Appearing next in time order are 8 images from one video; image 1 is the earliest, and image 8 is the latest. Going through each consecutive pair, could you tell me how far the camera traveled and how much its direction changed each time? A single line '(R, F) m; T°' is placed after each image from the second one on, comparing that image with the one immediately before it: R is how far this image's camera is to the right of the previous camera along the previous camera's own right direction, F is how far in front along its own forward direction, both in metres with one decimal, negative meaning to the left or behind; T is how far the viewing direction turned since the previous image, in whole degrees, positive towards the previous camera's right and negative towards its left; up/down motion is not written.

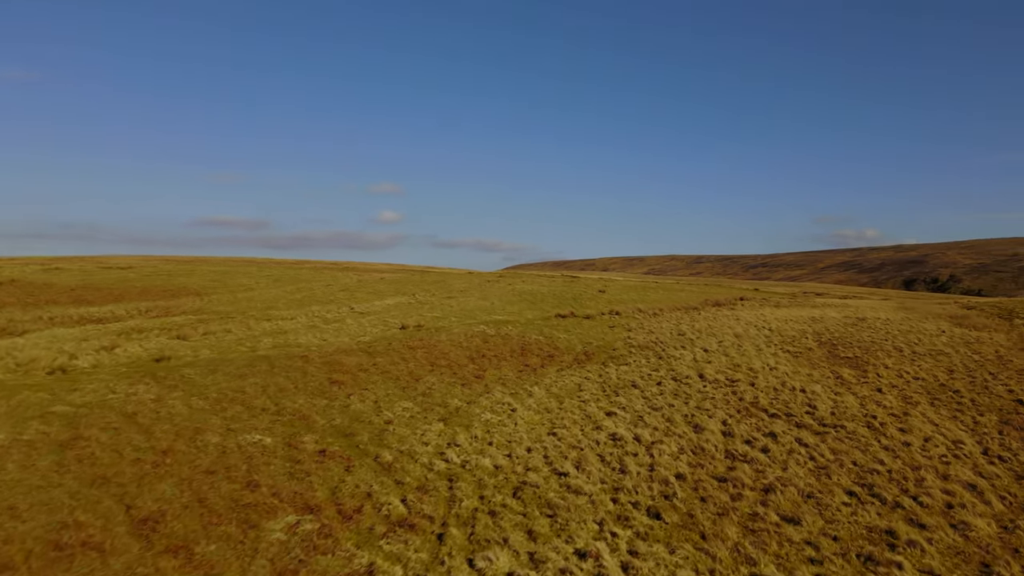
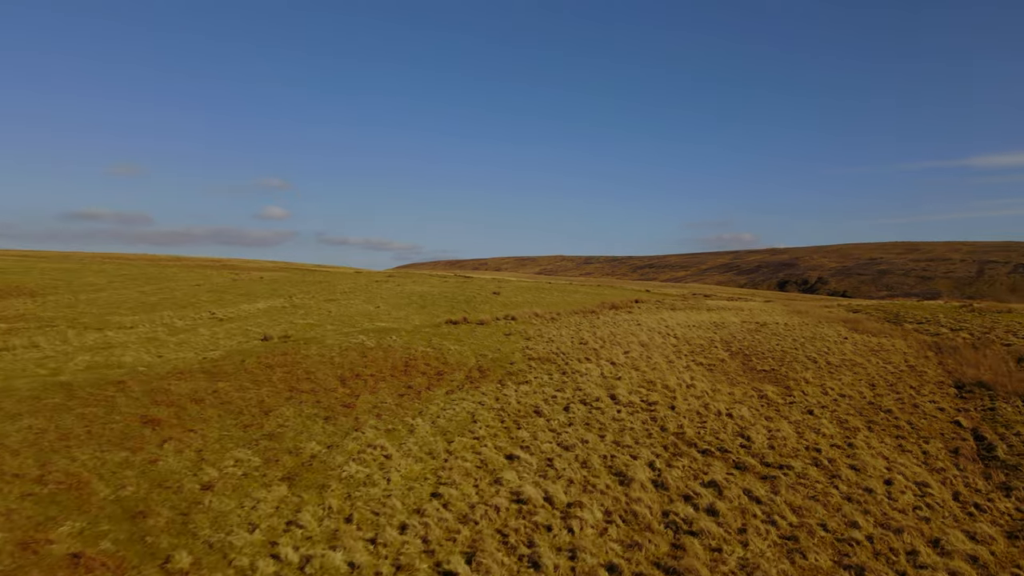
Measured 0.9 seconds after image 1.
(+0.4, +4.3) m; +9°
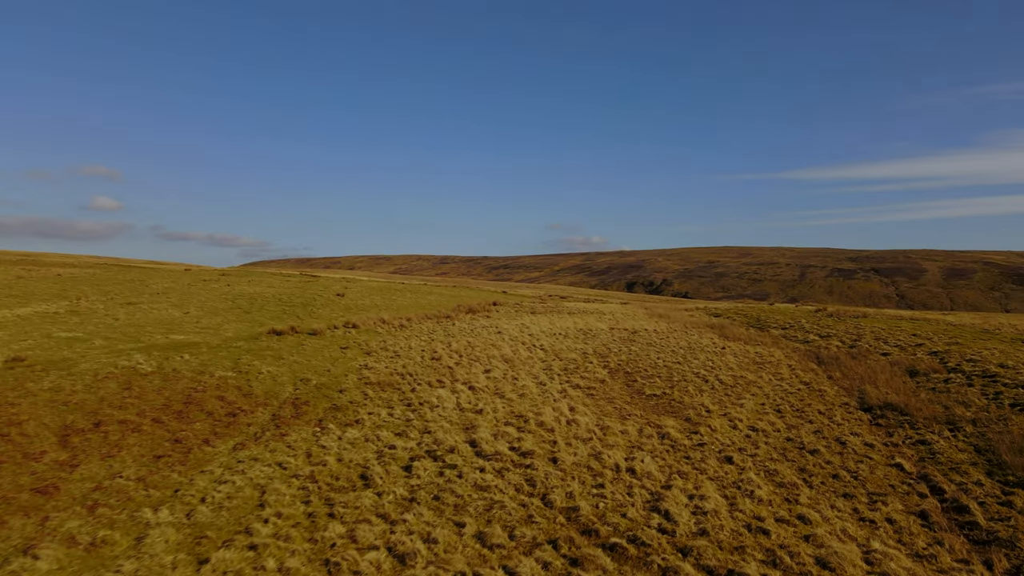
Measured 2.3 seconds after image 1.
(+0.8, +6.3) m; +12°
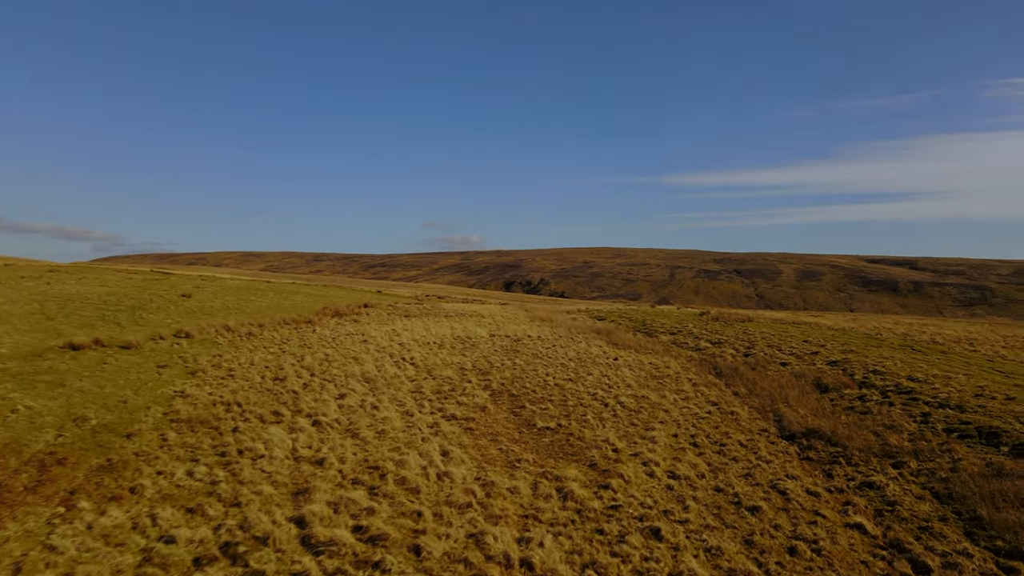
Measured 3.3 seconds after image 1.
(+0.5, +4.9) m; +10°
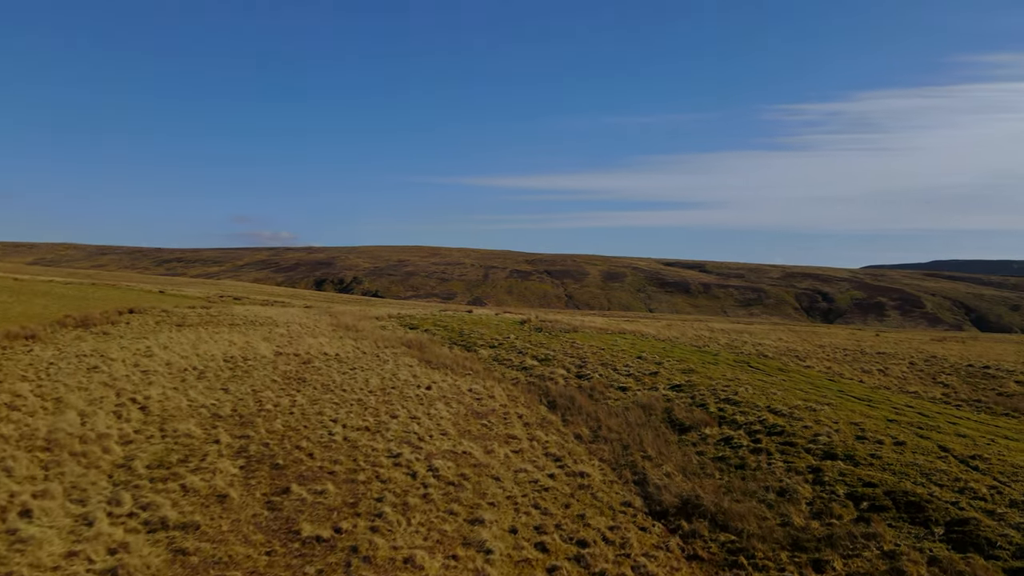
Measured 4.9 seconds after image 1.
(+1.0, +6.6) m; +15°
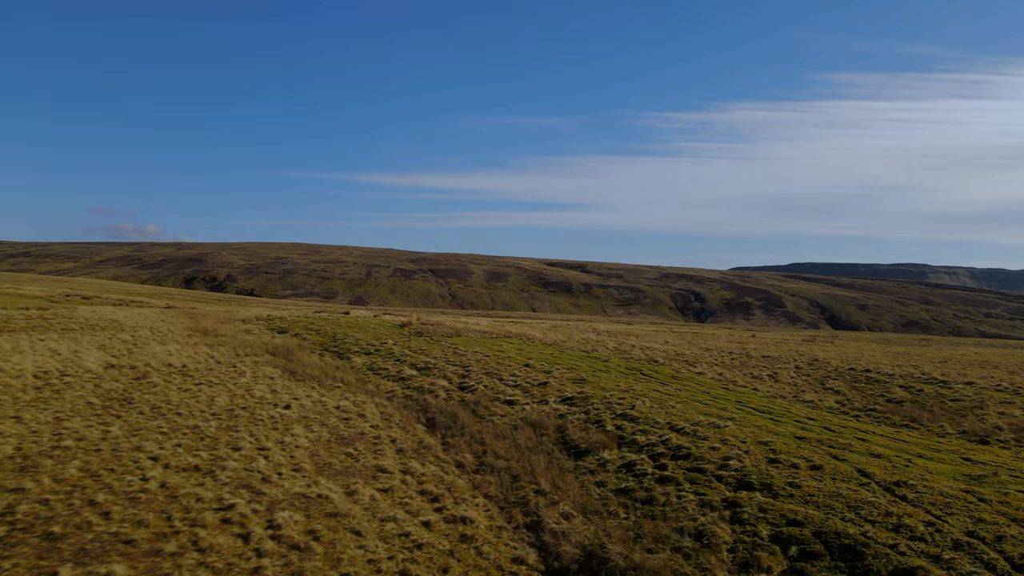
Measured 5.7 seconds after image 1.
(+0.3, +3.1) m; +9°
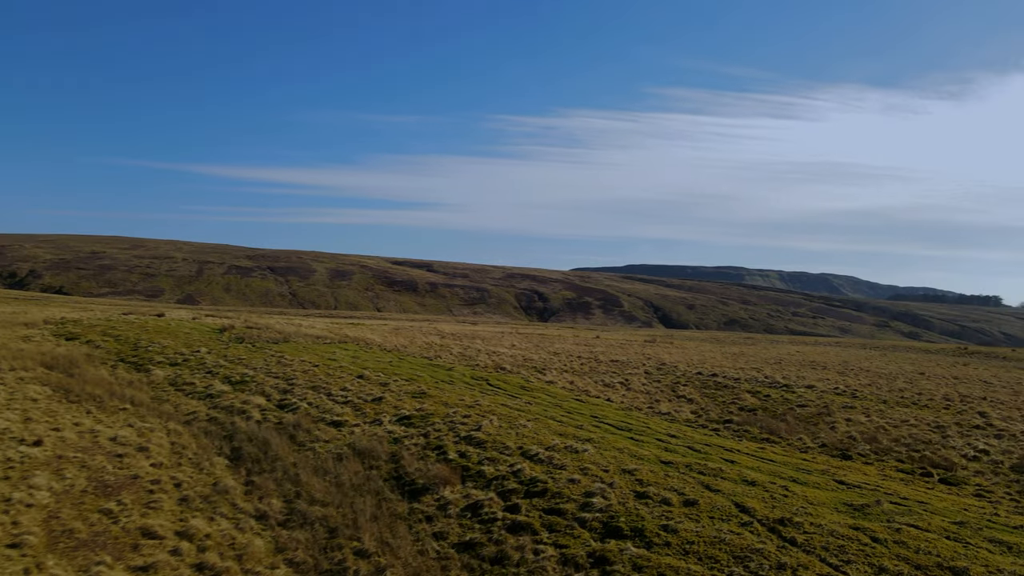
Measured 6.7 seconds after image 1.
(+0.5, +3.3) m; +12°
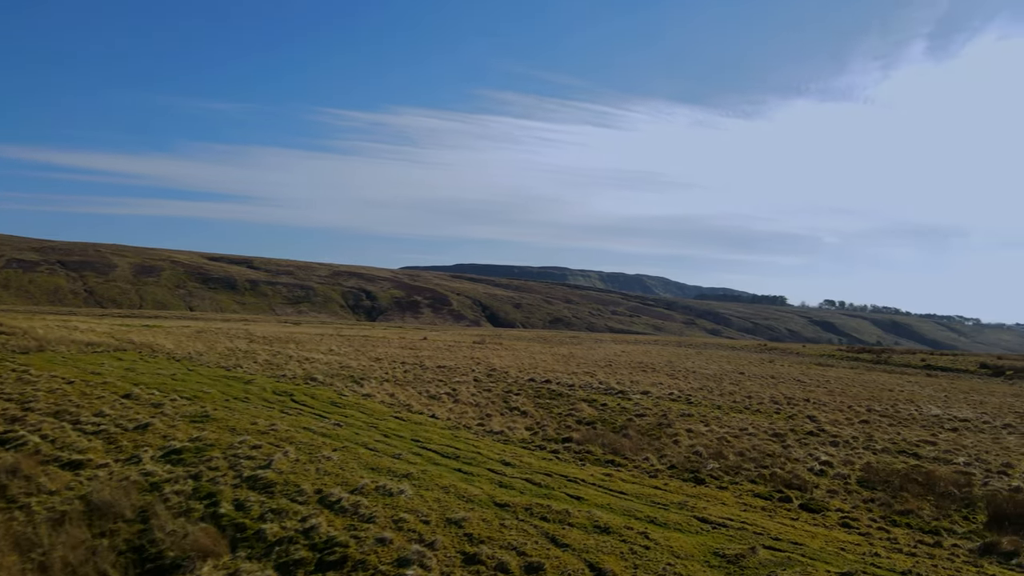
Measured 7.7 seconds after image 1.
(+0.6, +3.5) m; +14°
